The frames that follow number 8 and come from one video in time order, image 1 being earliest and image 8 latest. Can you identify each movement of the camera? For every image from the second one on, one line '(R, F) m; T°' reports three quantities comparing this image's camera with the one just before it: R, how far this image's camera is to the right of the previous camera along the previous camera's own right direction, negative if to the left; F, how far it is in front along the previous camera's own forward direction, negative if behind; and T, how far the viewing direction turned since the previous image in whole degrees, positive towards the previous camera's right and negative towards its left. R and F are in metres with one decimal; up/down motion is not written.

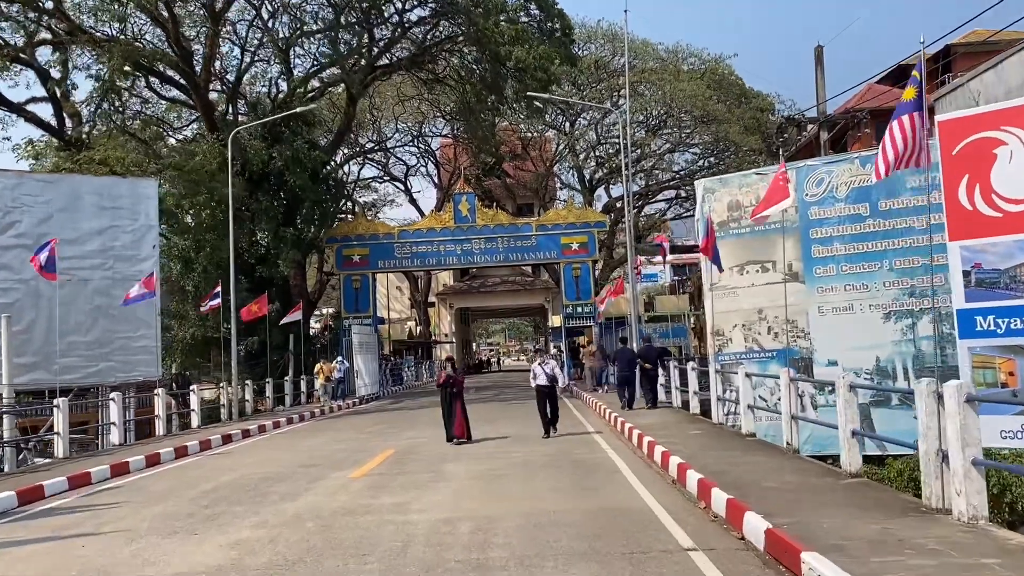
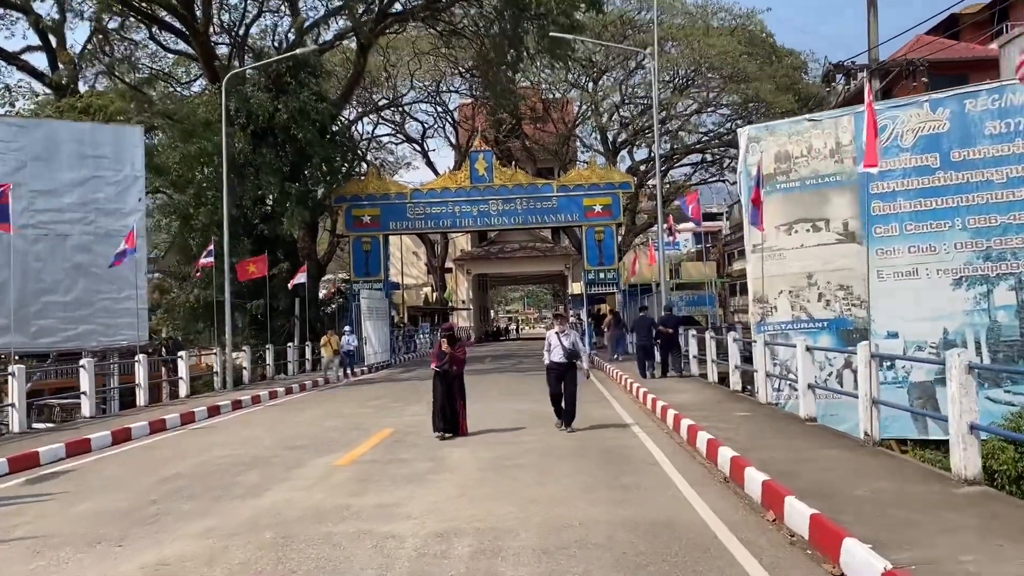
(0.0, +1.9) m; -1°
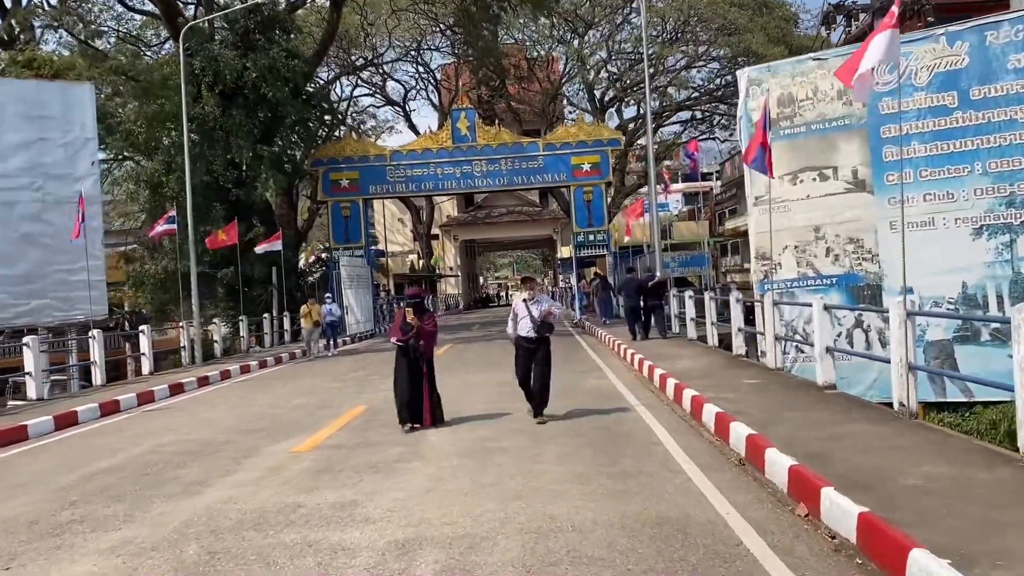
(+0.1, +1.2) m; +1°
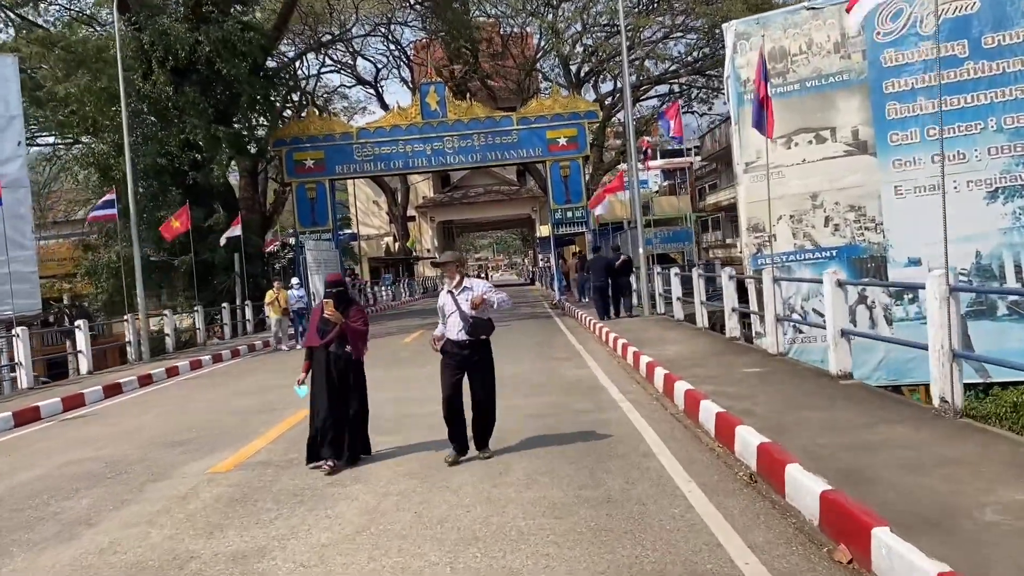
(+0.2, +1.4) m; +1°
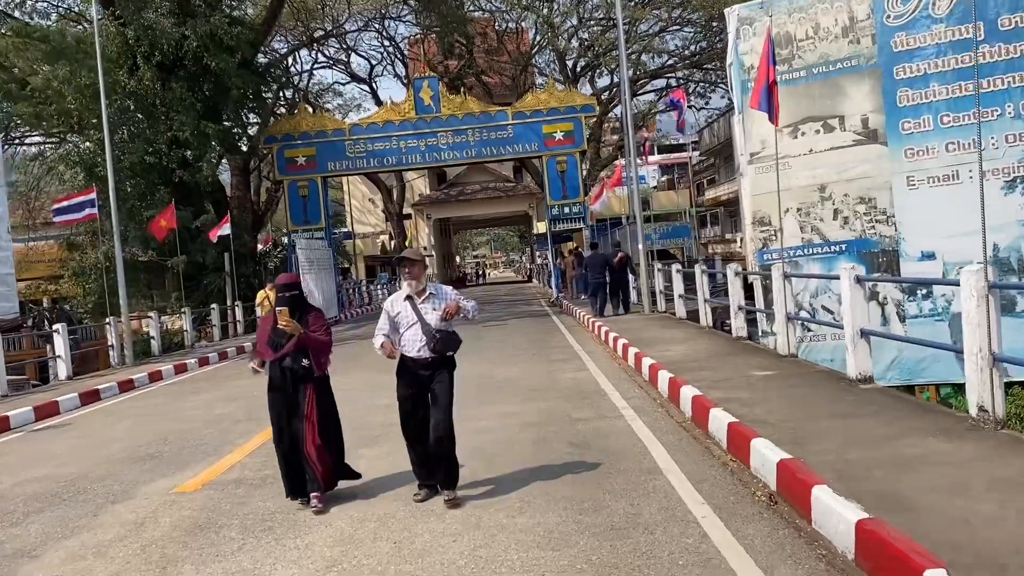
(0.0, +0.6) m; 0°
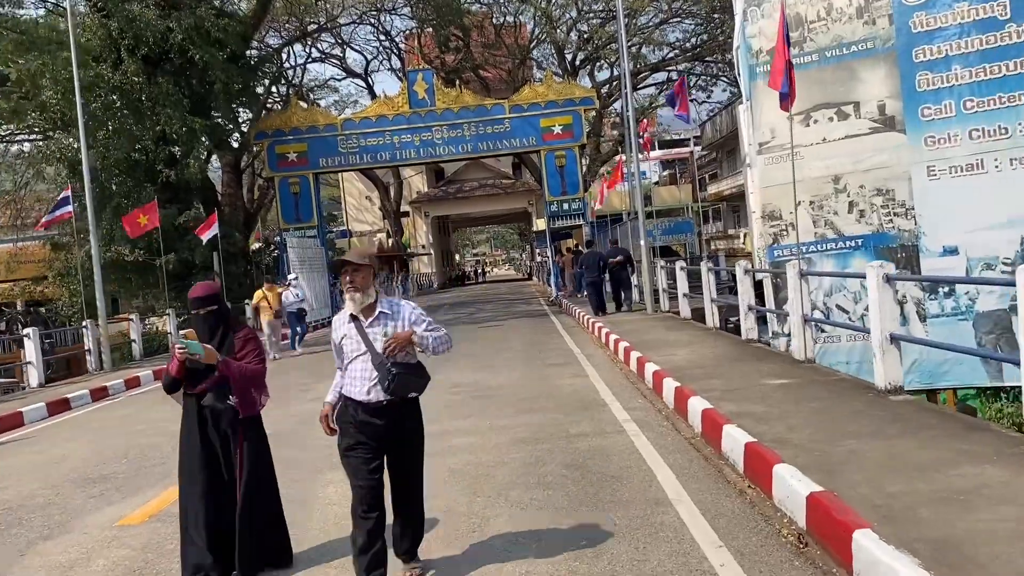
(+0.1, +0.8) m; 0°
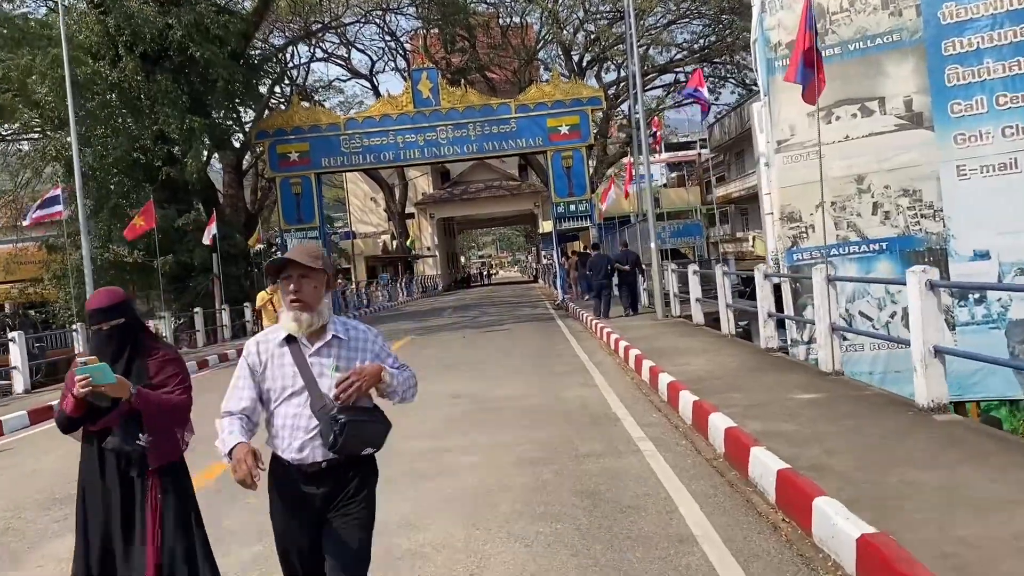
(0.0, +0.6) m; 0°
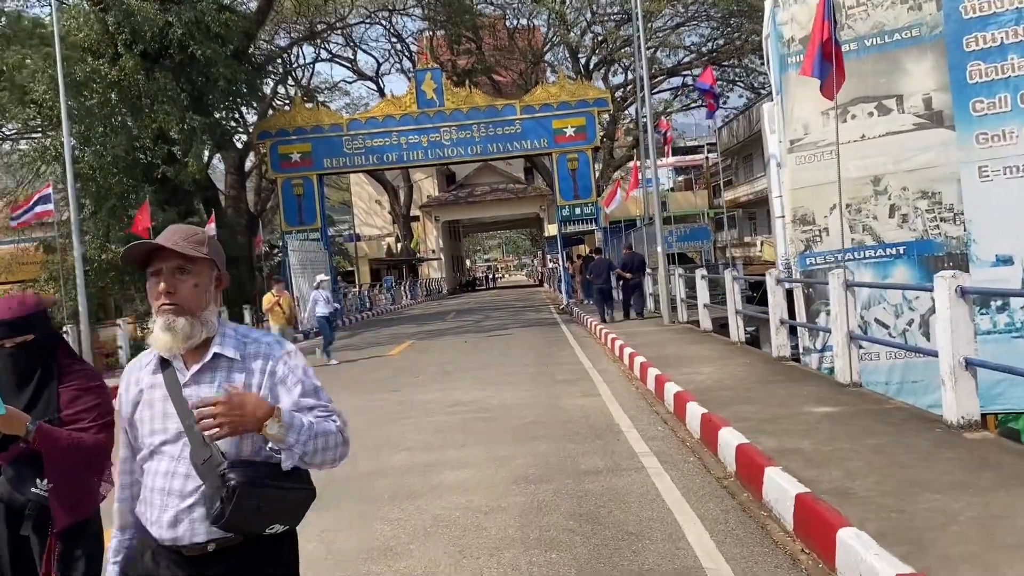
(+0.1, +0.4) m; 0°
